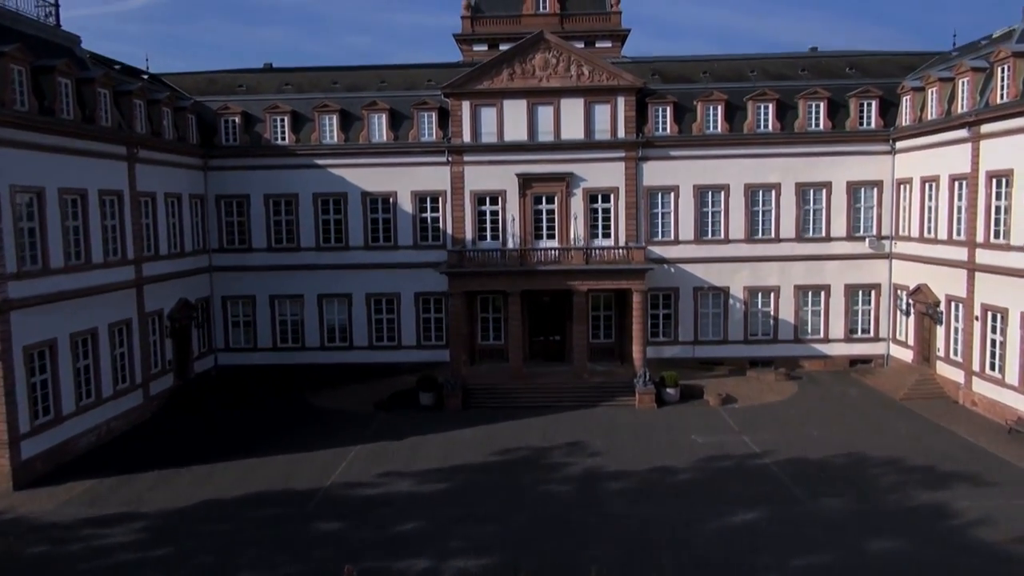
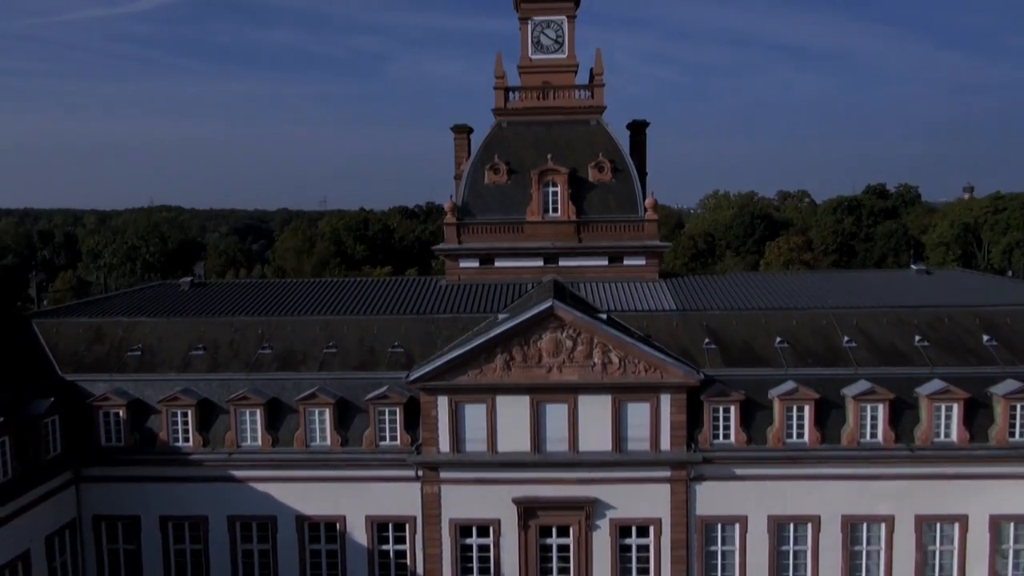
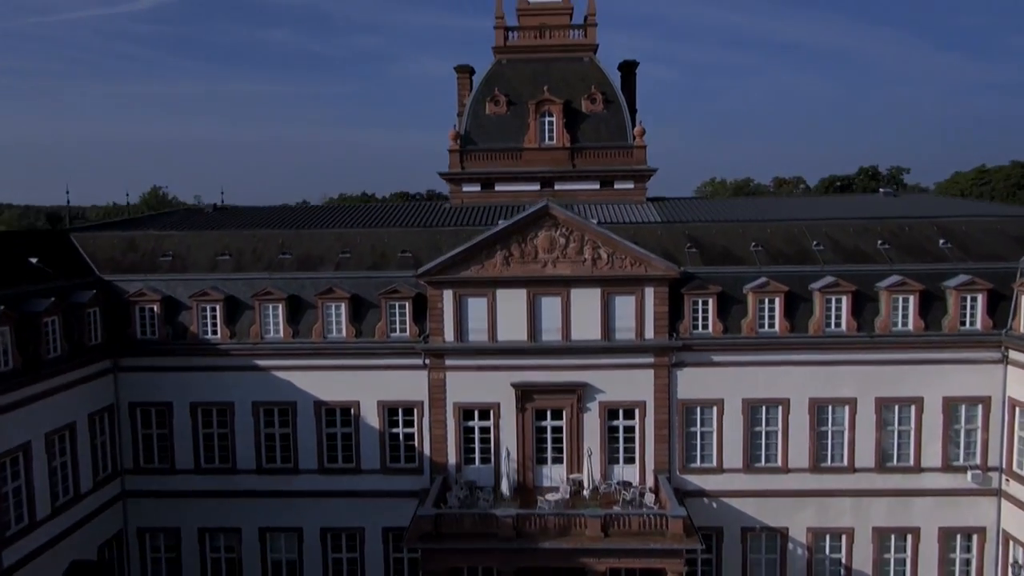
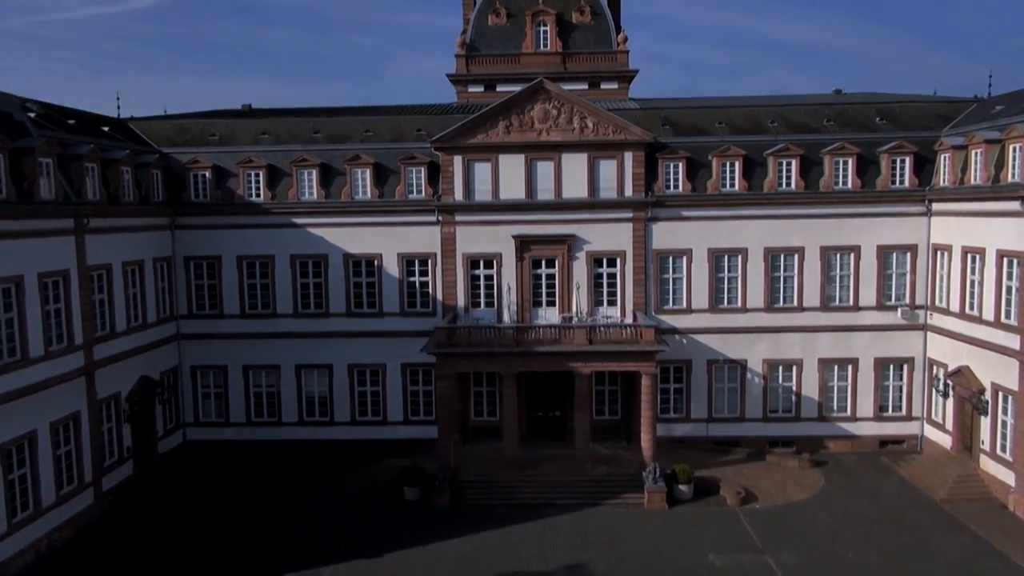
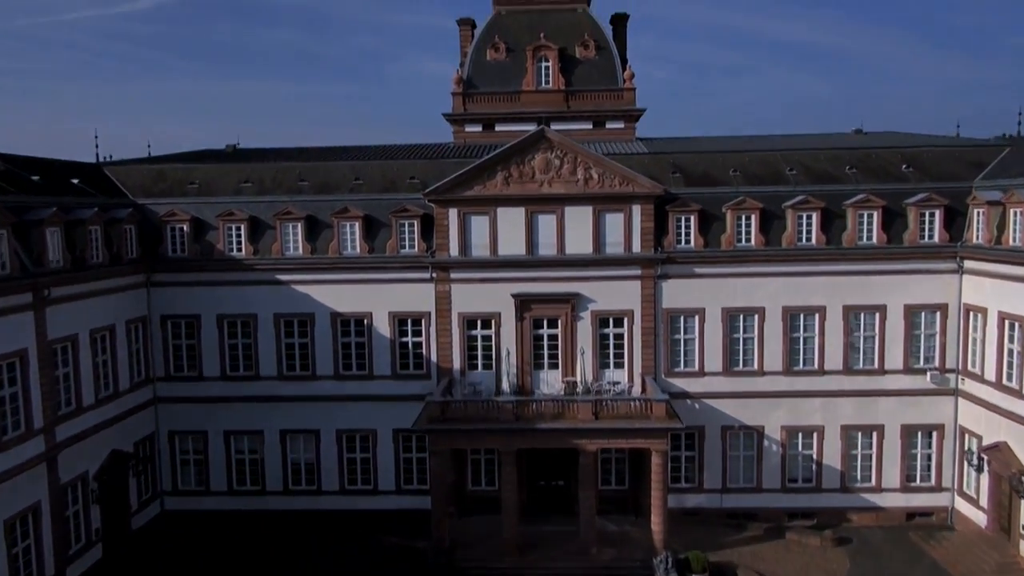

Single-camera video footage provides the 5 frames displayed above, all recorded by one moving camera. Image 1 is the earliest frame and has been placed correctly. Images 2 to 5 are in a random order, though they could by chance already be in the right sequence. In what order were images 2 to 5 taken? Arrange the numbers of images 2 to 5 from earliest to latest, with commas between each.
4, 5, 3, 2
